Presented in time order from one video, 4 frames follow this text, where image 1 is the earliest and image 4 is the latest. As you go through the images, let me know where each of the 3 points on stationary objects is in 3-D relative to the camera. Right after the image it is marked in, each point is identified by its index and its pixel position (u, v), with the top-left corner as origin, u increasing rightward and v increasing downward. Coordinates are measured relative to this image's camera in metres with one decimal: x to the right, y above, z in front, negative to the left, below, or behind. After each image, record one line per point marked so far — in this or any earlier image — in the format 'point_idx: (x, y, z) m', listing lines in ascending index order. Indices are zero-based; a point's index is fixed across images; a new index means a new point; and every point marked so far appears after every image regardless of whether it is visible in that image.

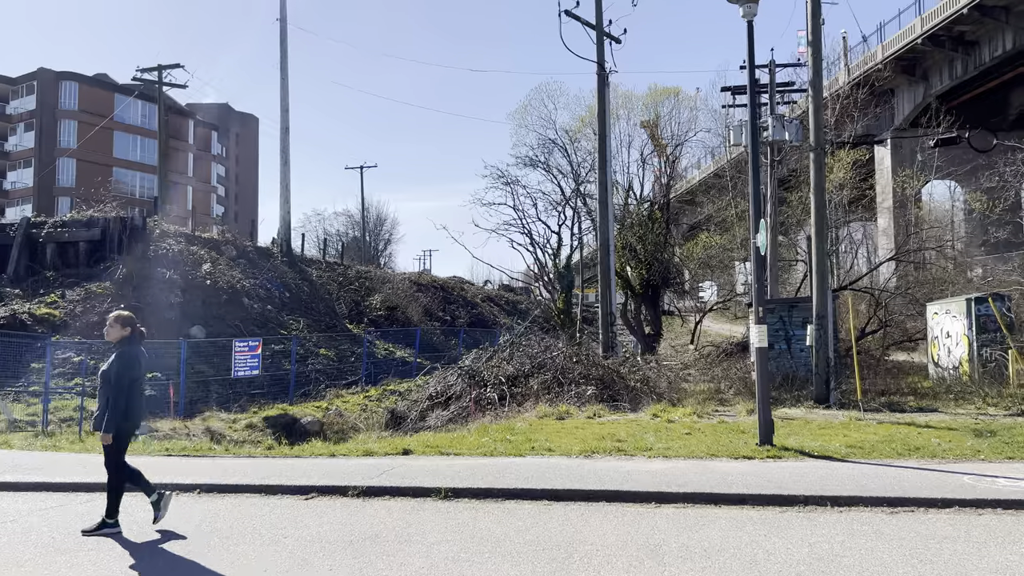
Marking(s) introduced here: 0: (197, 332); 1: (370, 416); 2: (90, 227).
0: (-7.1, -1.0, +17.5) m
1: (-2.7, -2.5, +15.0) m
2: (-10.3, +1.5, +18.9) m
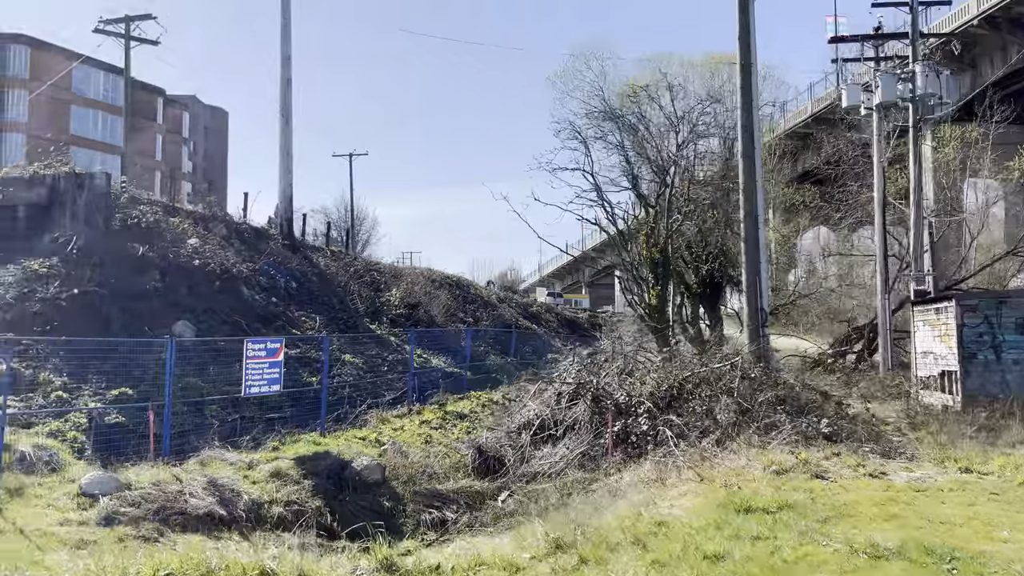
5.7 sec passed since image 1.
0: (-5.3, -0.7, +12.5) m
1: (-0.9, -2.2, +10.2) m
2: (-8.5, +1.8, +13.8) m
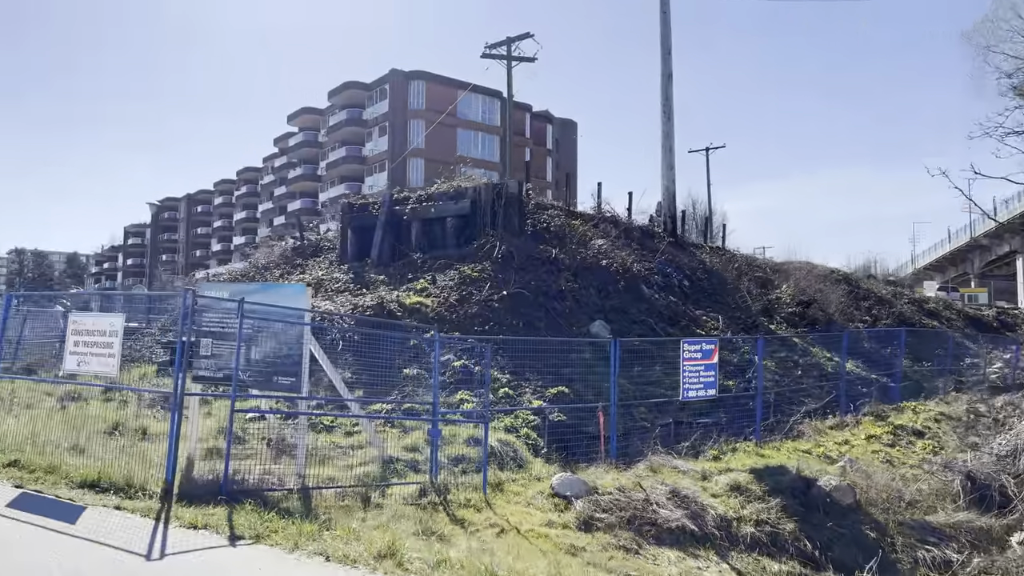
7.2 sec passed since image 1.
0: (+1.4, -0.7, +12.5) m
1: (+4.6, -2.1, +8.6) m
2: (-1.0, +1.7, +15.1) m
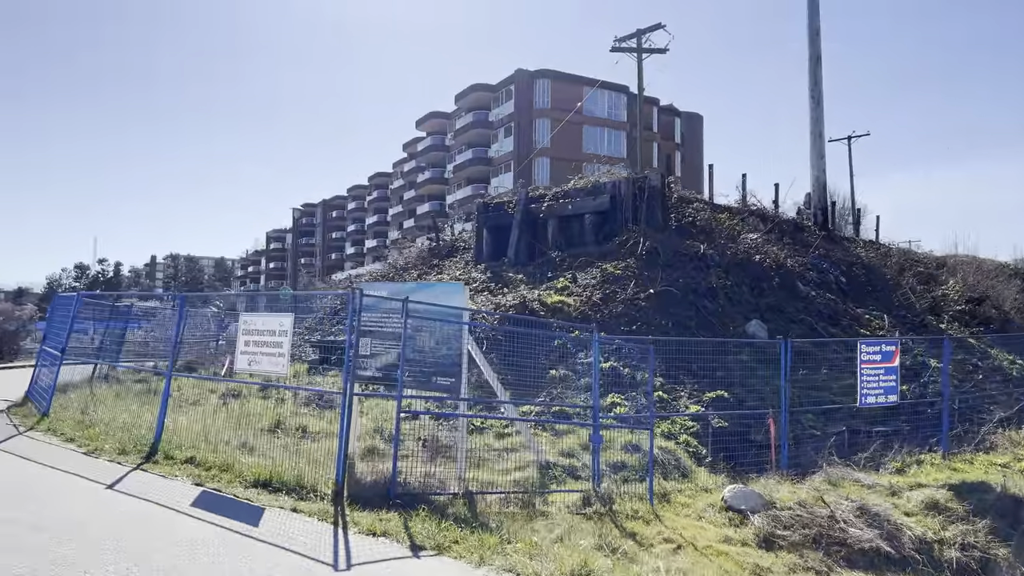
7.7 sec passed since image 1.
0: (+3.7, -0.6, +11.7) m
1: (+6.2, -2.1, +7.4) m
2: (+1.6, +1.8, +14.6) m
